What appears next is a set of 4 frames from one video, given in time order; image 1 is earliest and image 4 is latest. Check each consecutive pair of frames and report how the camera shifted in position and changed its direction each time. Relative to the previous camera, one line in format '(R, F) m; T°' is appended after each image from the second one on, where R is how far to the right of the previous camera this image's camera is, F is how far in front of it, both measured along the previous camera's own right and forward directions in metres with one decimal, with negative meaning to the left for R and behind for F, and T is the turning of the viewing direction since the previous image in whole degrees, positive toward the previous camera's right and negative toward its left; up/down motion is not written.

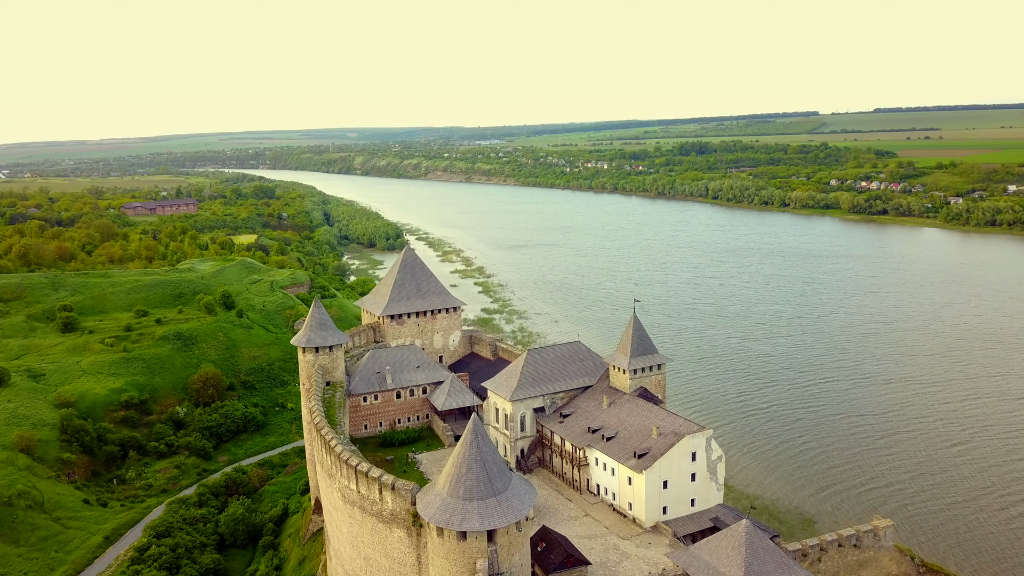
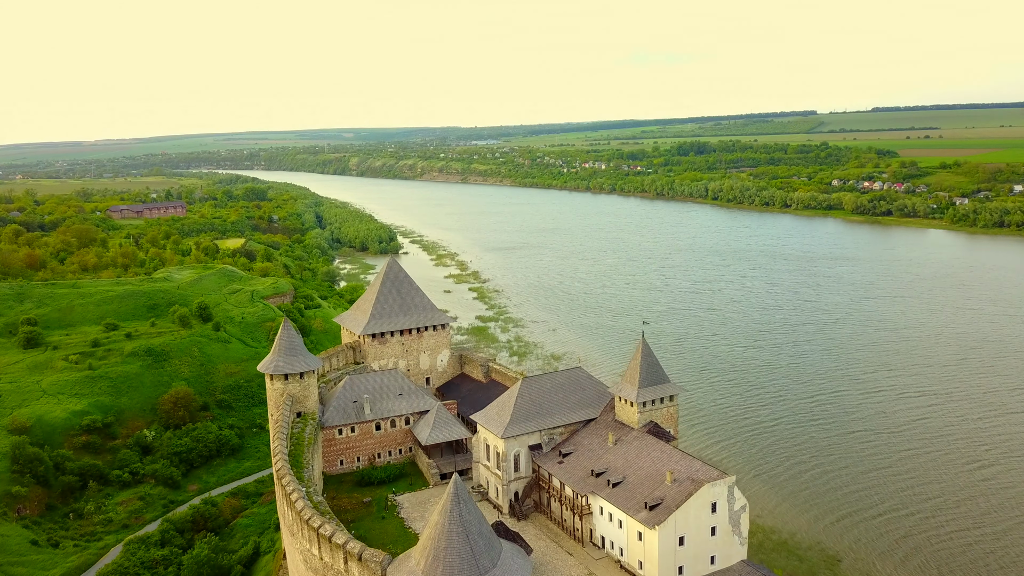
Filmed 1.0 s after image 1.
(+0.1, +2.1) m; 0°
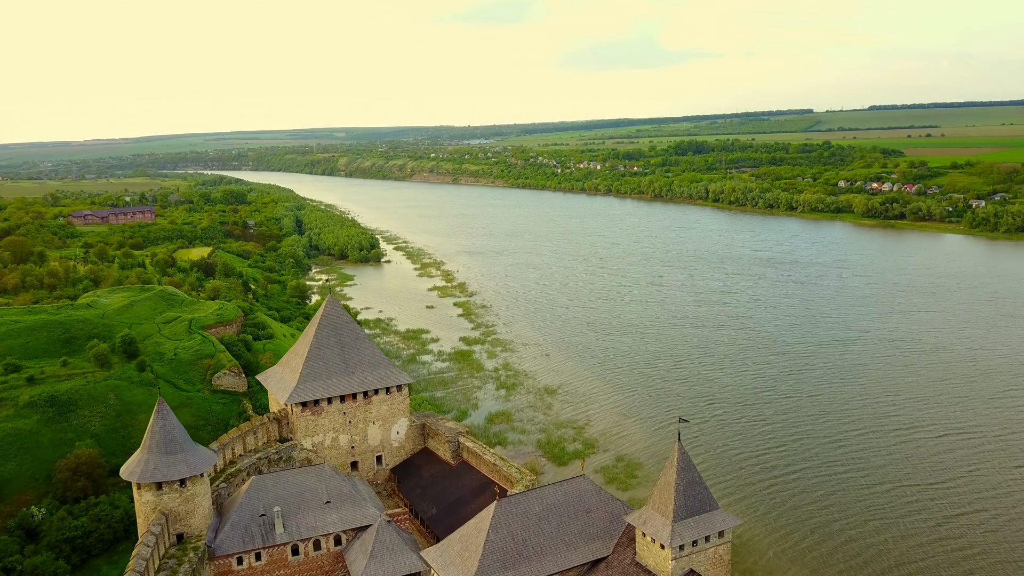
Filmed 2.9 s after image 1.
(+0.4, +5.4) m; 0°
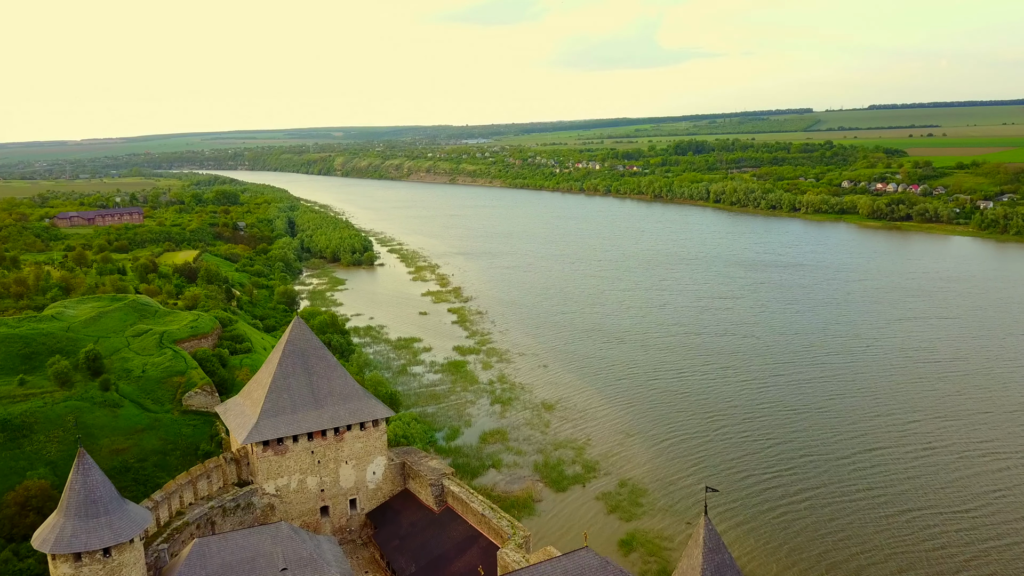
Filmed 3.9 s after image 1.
(+0.1, +2.1) m; 0°
